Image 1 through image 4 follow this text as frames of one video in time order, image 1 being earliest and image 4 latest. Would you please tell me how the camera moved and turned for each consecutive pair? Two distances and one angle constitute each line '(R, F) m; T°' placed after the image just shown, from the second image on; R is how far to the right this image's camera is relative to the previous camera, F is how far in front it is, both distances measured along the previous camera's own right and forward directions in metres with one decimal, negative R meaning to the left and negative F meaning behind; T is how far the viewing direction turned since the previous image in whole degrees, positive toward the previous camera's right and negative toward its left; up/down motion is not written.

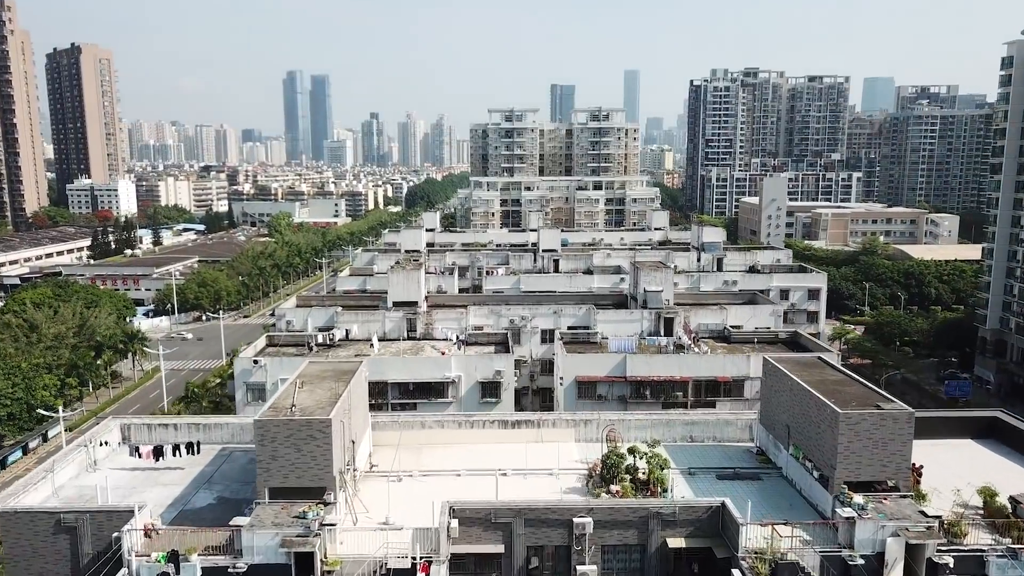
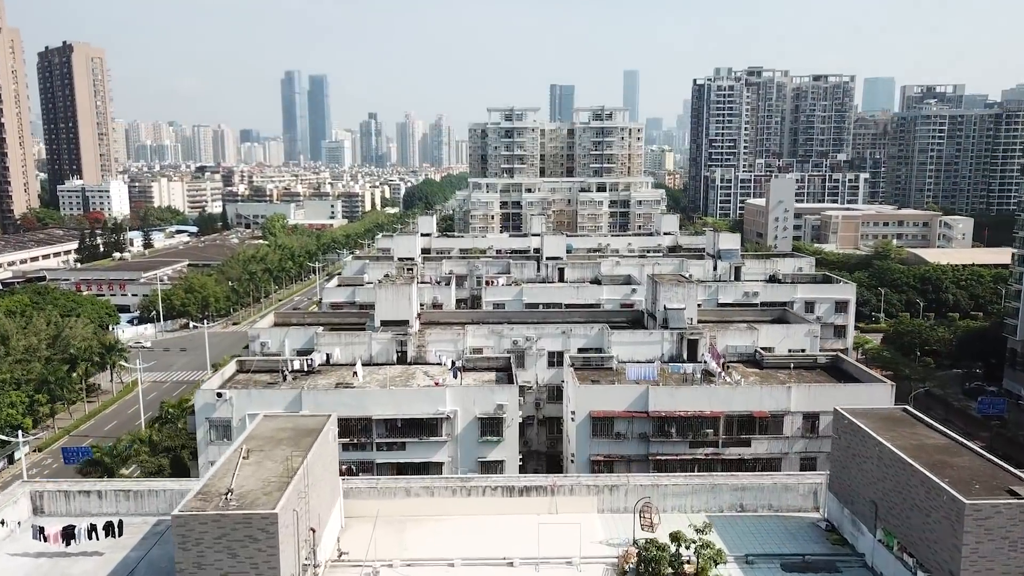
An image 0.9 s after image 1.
(-0.1, +3.3) m; 0°
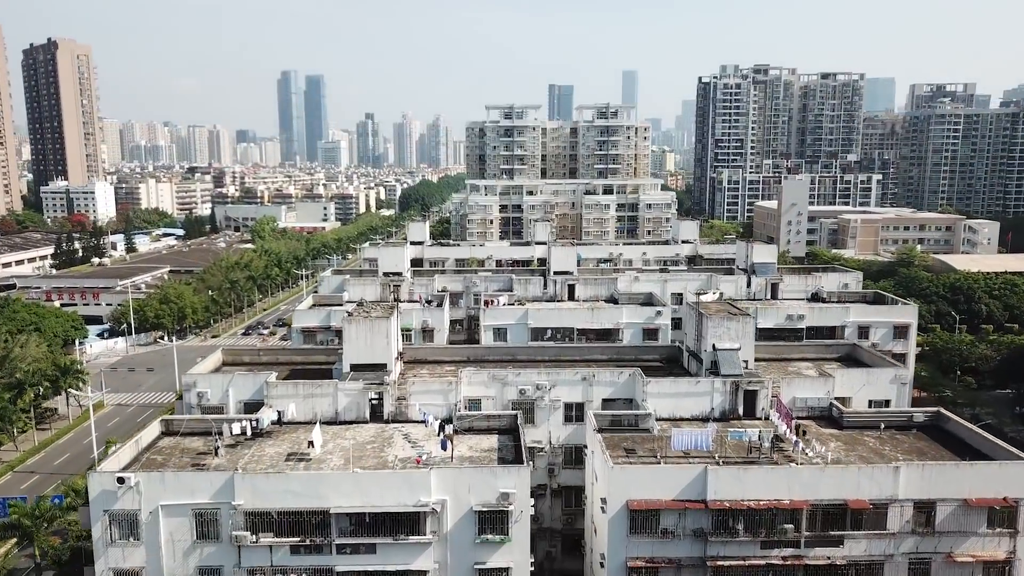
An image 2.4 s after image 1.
(-0.2, +5.6) m; 0°
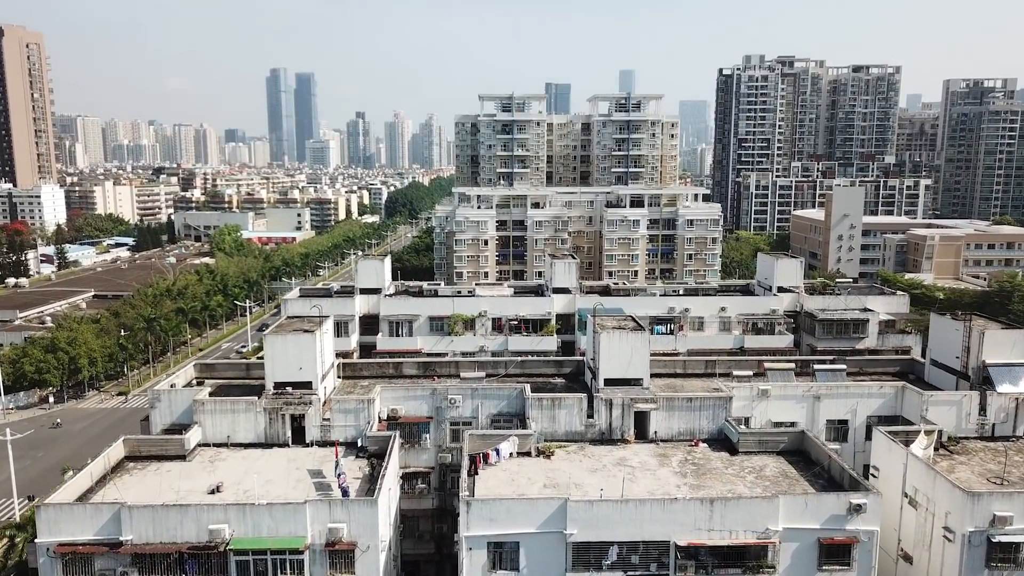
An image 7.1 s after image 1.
(-0.5, +17.7) m; 0°
